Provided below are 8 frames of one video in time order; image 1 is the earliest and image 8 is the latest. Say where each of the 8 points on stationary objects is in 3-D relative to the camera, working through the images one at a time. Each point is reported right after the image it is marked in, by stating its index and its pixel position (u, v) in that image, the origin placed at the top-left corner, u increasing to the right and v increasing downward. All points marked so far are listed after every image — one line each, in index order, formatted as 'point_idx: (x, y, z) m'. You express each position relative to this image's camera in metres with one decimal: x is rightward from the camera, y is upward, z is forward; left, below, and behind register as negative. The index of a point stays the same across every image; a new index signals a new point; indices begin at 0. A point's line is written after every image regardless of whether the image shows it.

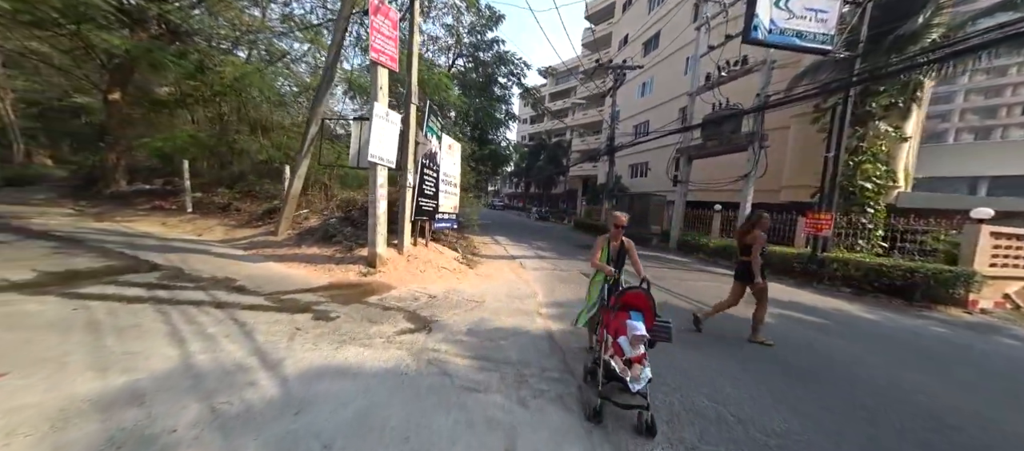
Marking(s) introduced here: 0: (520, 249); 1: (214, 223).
0: (+0.2, -1.0, +11.6) m
1: (-7.1, +0.1, +7.7) m
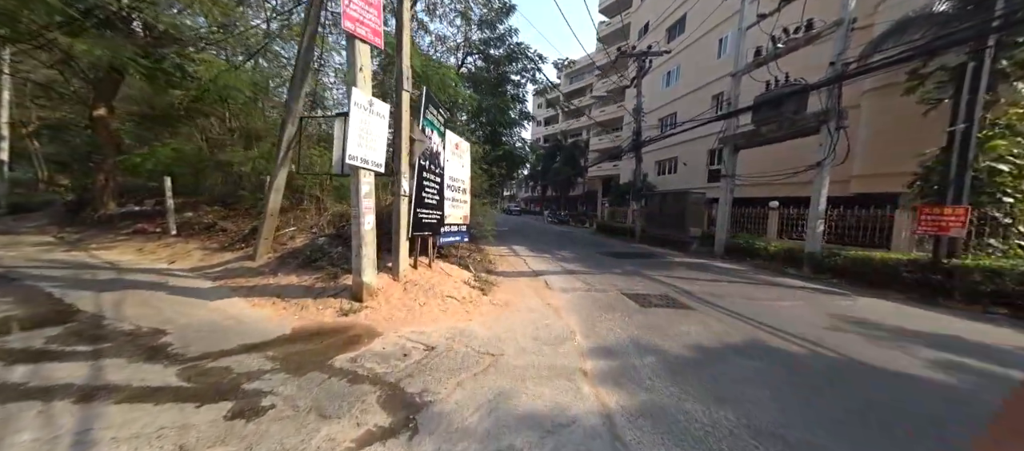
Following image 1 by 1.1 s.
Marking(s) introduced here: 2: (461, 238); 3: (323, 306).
0: (+0.9, -1.2, +10.2) m
1: (-6.6, -0.4, +6.8) m
2: (-1.4, -0.4, +7.5) m
3: (-2.3, -1.0, +4.0) m
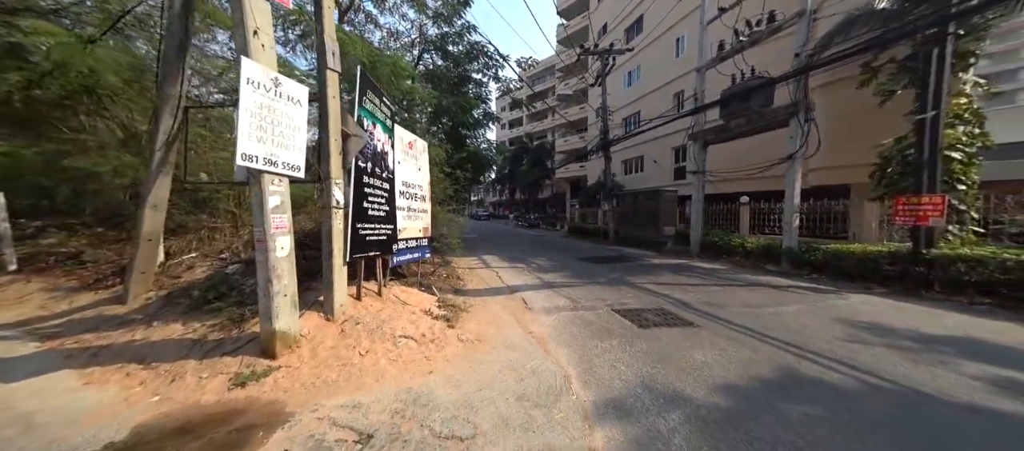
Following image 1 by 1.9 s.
0: (+0.1, -1.4, +9.2) m
1: (-7.1, -0.9, +5.1) m
2: (-2.0, -0.6, +6.3) m
3: (-2.5, -1.2, +2.8) m
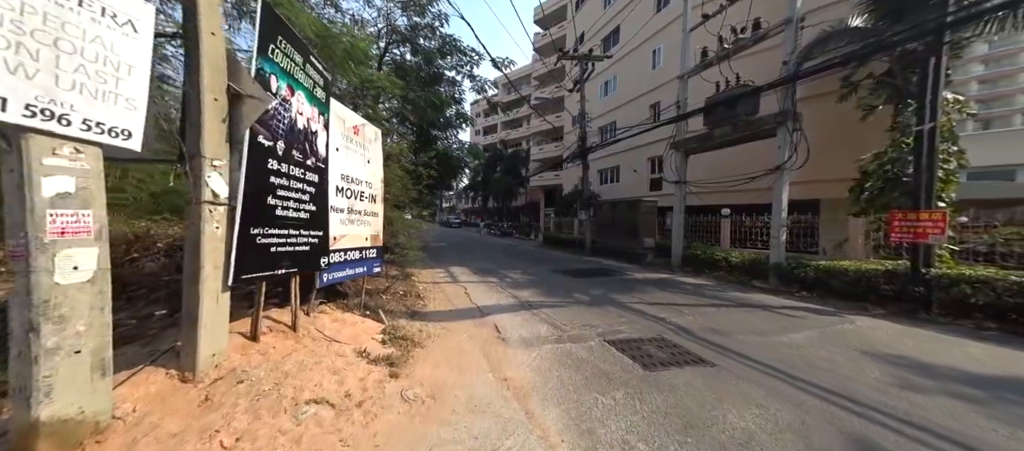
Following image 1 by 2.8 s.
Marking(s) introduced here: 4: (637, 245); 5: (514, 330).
0: (-0.7, -1.6, +8.0) m
1: (-7.5, -0.9, +3.3) m
2: (-2.5, -0.7, +5.0) m
3: (-2.7, -1.2, +1.4) m
4: (+5.1, -0.8, +13.4) m
5: (0.0, -1.6, +5.0) m
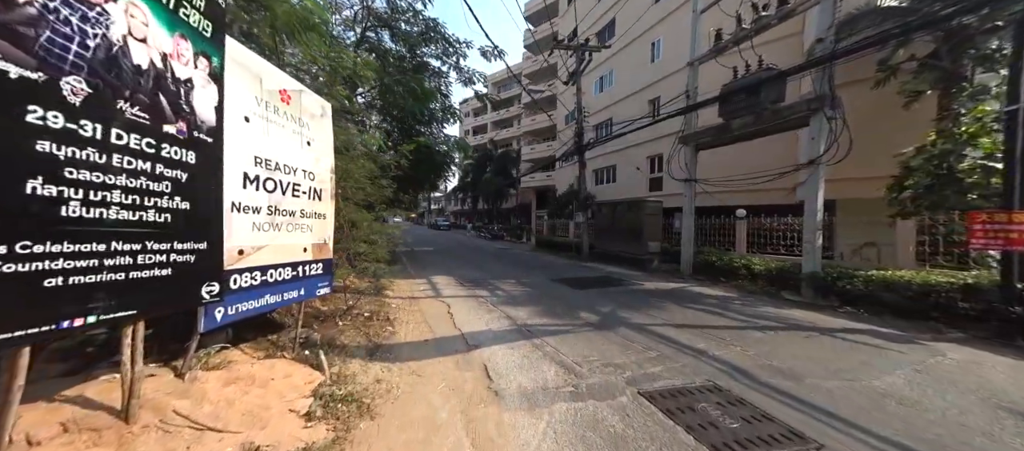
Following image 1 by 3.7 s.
0: (-0.8, -1.7, +6.5) m
1: (-7.4, -0.9, +1.7) m
2: (-2.5, -0.8, +3.5) m
3: (-2.6, -1.3, -0.1) m
4: (+4.7, -0.9, +12.2) m
5: (0.0, -1.7, +3.6) m
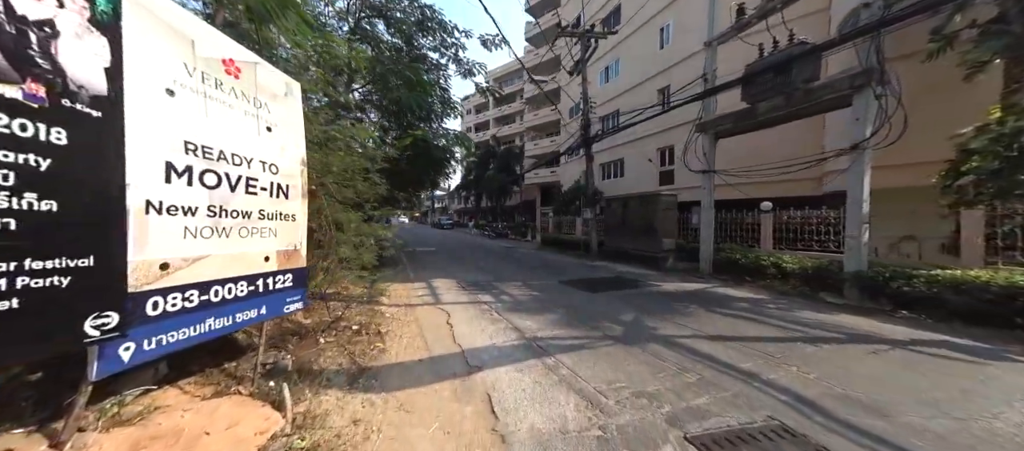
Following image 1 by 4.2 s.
0: (-0.7, -1.7, +5.8) m
1: (-7.4, -1.1, +1.0) m
2: (-2.4, -0.8, +2.8) m
3: (-2.6, -1.3, -0.8) m
4: (+4.9, -0.8, +11.4) m
5: (+0.1, -1.6, +2.9) m
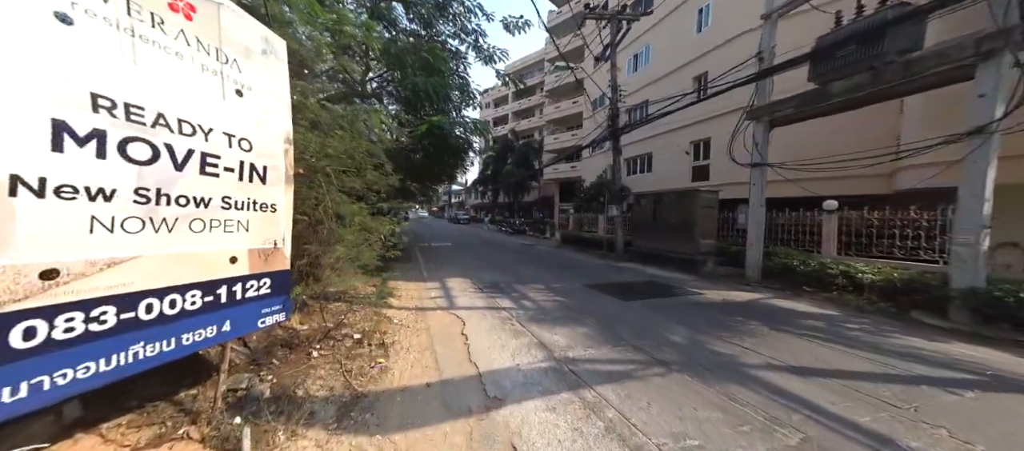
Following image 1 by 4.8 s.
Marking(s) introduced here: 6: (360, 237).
0: (-0.3, -1.6, +5.0) m
1: (-7.2, -0.9, +0.5) m
2: (-2.2, -0.8, +2.1) m
3: (-2.5, -1.3, -1.5) m
4: (+5.6, -0.7, +10.3) m
5: (+0.3, -1.6, +2.1) m
6: (-2.6, -0.2, +6.1) m
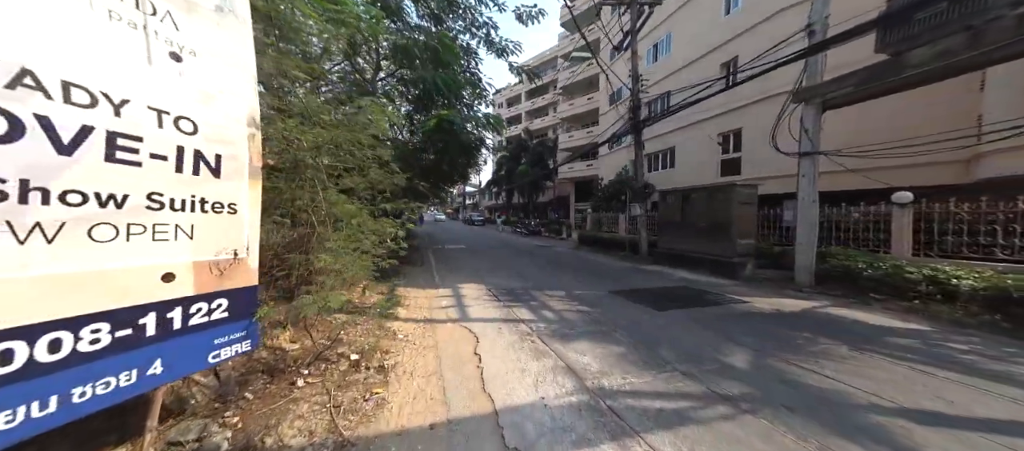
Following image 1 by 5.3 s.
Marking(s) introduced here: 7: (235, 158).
0: (0.0, -1.7, +4.3) m
1: (-7.2, -1.0, +0.1) m
2: (-2.1, -0.8, +1.4) m
3: (-2.5, -1.3, -2.1) m
4: (+6.1, -0.7, +9.3) m
5: (+0.5, -1.6, +1.3) m
6: (-2.3, -0.3, +5.4) m
7: (-2.0, +0.5, +2.3) m
